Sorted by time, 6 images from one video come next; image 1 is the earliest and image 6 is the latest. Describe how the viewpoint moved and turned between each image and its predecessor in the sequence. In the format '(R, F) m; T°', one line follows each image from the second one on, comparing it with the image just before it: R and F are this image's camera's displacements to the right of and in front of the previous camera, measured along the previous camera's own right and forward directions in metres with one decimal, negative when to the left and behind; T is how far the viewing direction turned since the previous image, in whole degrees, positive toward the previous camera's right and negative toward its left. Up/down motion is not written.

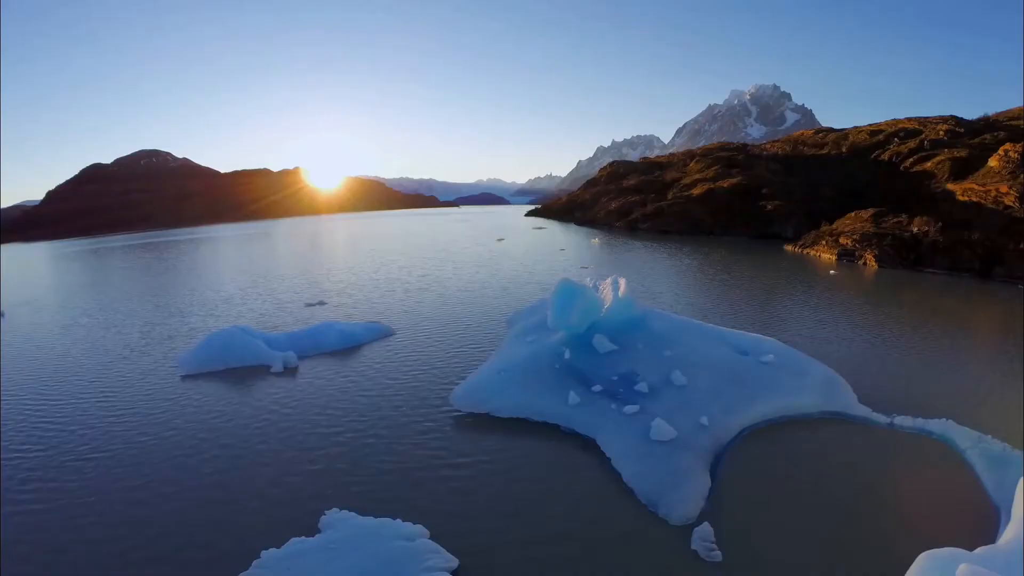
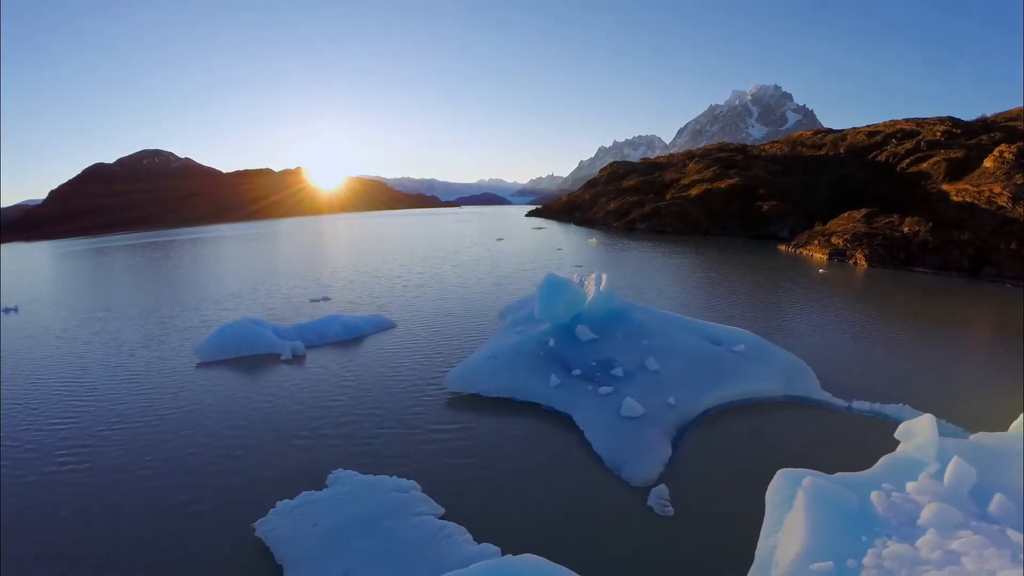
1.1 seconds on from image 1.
(+0.4, -1.3) m; 0°
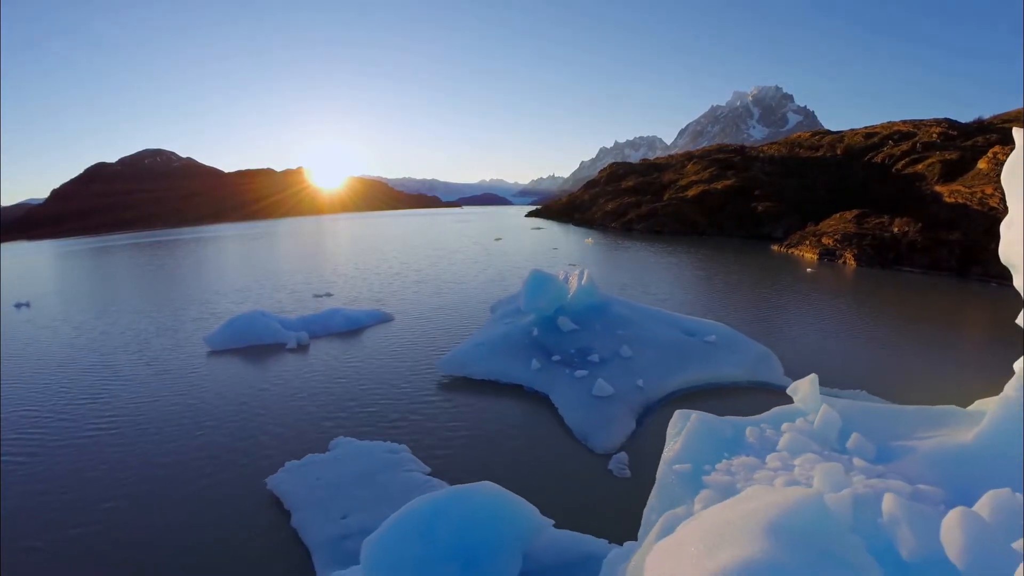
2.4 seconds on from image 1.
(+0.4, -1.4) m; 0°
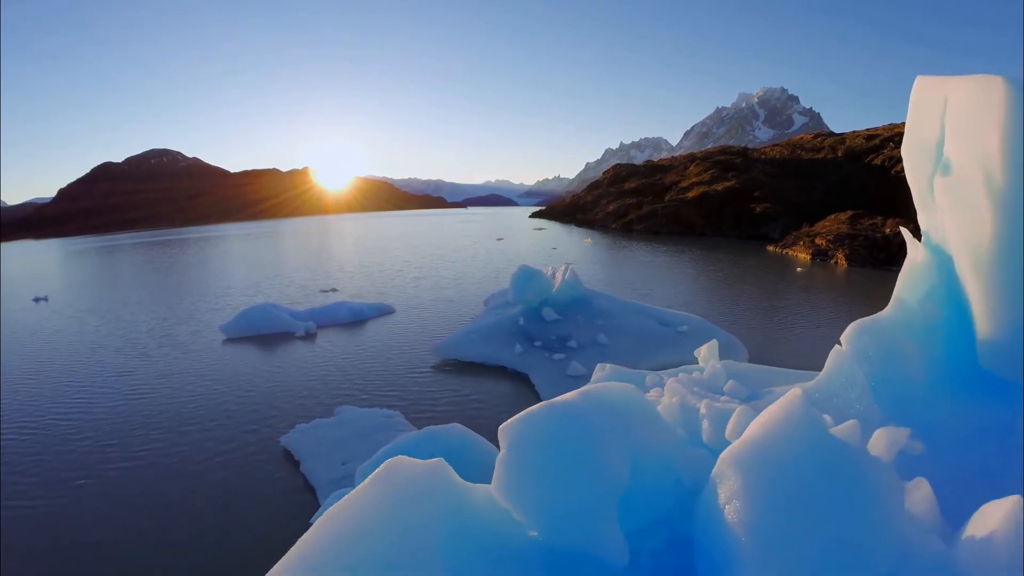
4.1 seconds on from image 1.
(+0.6, -1.7) m; -1°
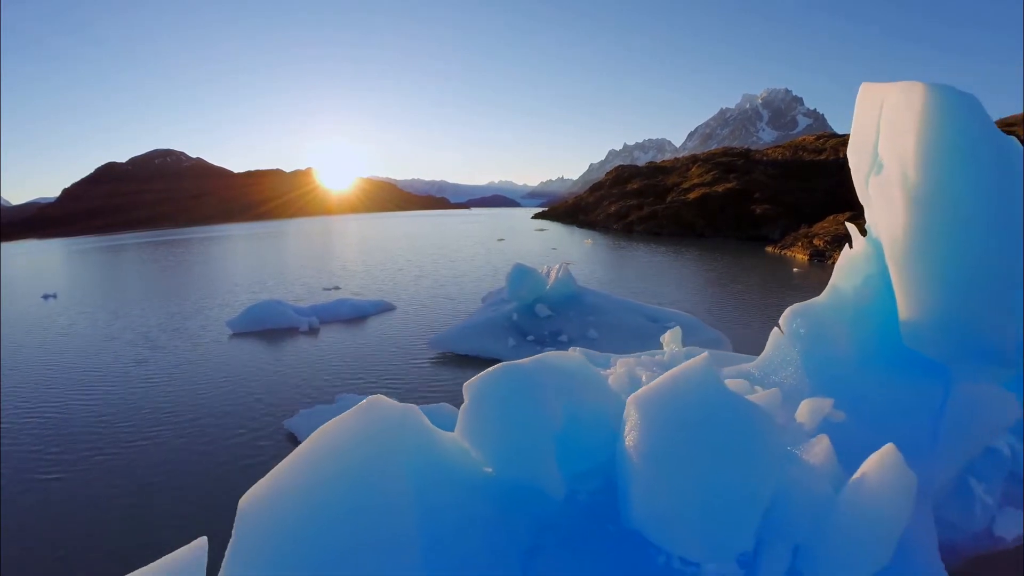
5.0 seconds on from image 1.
(+0.3, -0.8) m; 0°
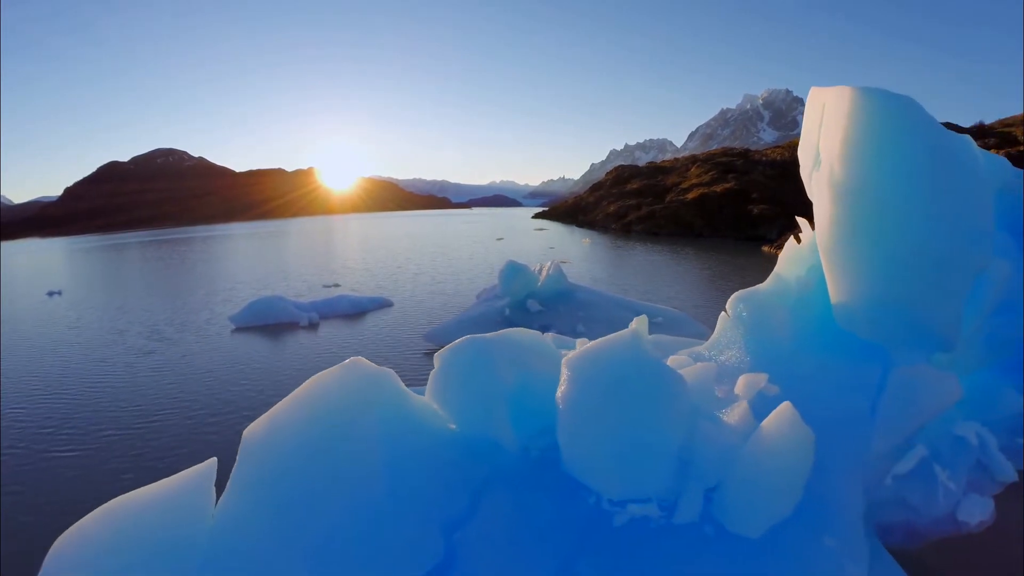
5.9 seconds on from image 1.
(+0.3, -0.8) m; 0°
